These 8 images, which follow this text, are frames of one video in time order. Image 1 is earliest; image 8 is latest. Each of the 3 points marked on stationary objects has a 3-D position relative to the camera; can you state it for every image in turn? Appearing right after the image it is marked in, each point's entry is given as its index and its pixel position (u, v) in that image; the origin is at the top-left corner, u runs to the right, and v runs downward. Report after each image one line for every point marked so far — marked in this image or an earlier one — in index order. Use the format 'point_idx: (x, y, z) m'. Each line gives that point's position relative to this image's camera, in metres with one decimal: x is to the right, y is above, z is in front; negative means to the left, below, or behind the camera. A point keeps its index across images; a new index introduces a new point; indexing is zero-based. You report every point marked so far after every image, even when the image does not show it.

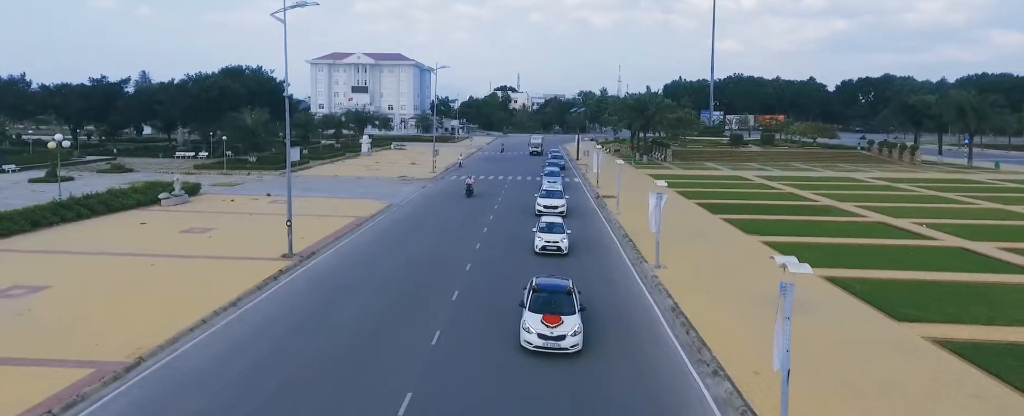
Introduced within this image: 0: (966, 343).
0: (+10.4, -3.2, +14.9) m
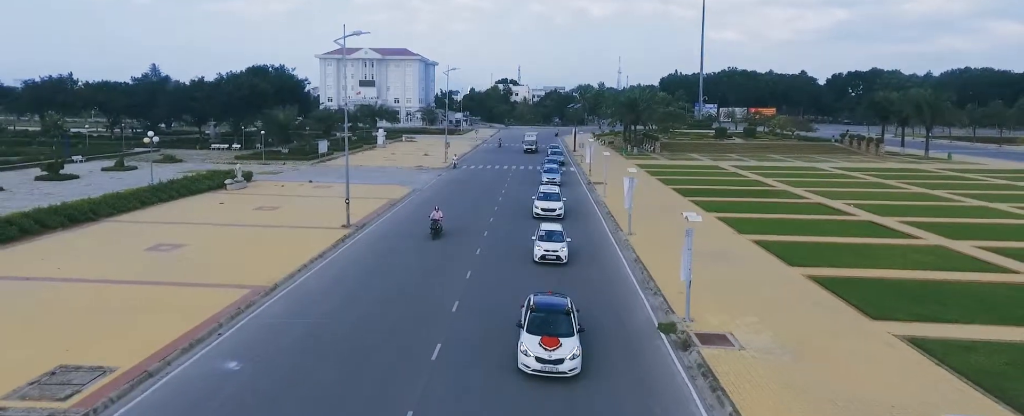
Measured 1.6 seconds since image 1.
0: (+10.7, -2.5, +22.1) m
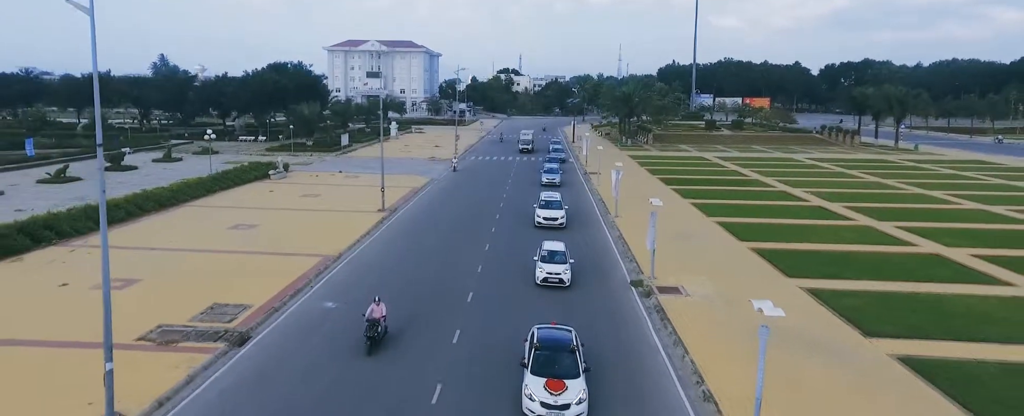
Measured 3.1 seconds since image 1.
0: (+11.1, -1.9, +28.6) m
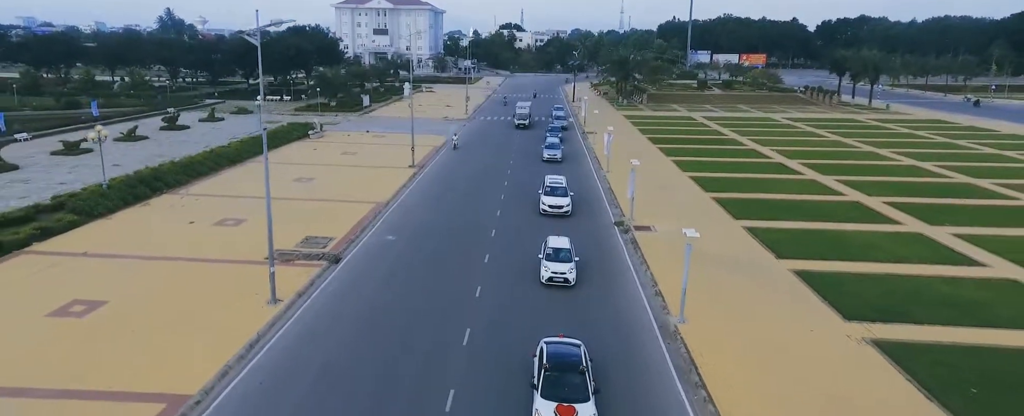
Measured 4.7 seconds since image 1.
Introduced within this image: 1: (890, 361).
0: (+11.7, +0.4, +36.1) m
1: (+9.8, -4.0, +17.2) m
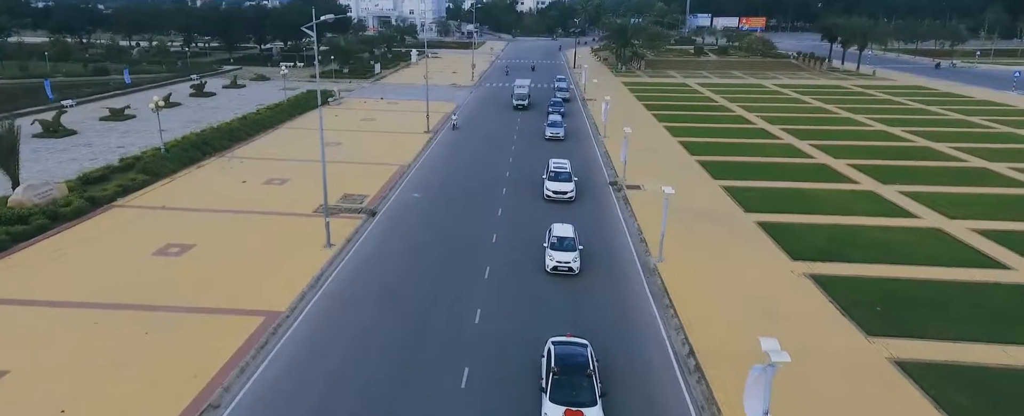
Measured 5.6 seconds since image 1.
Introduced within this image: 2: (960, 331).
0: (+12.1, +2.8, +40.8) m
1: (+10.2, -2.7, +22.1) m
2: (+13.1, -3.5, +19.1) m
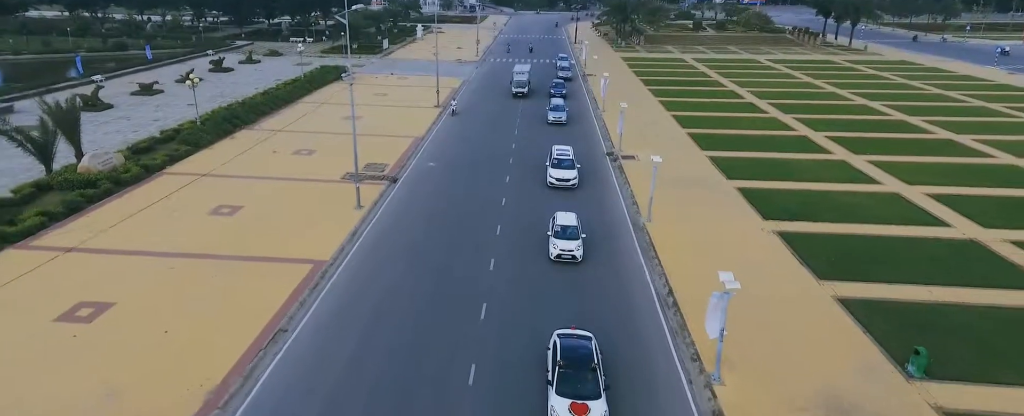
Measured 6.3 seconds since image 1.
0: (+12.5, +4.9, +44.3) m
1: (+10.6, -1.3, +25.9) m
2: (+13.4, -2.2, +22.9) m
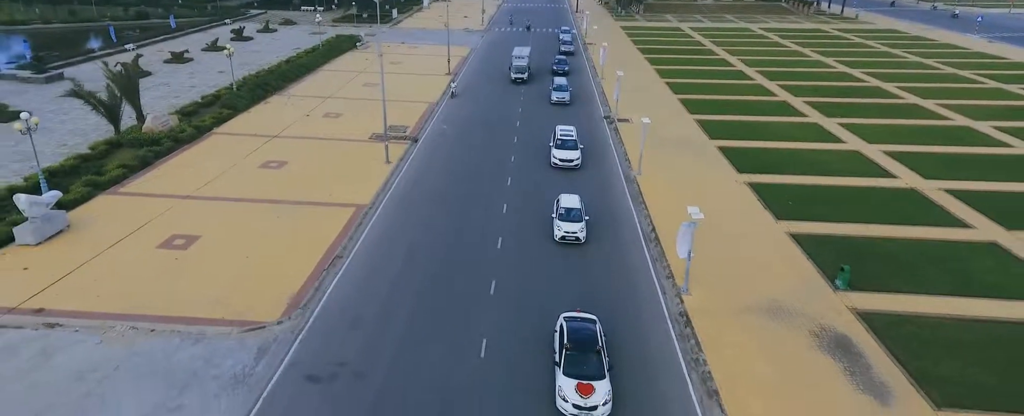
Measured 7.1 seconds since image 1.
0: (+12.9, +7.9, +48.5) m
1: (+11.0, +0.8, +30.5) m
2: (+13.8, -0.3, +27.5) m
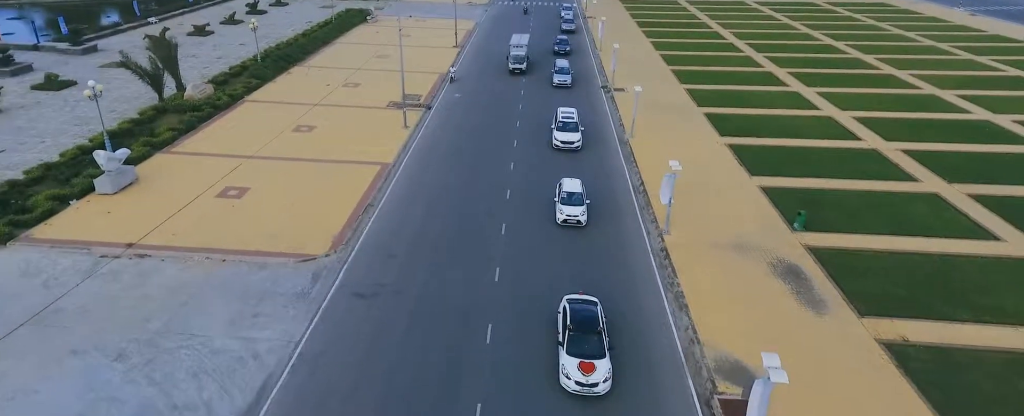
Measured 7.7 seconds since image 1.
0: (+13.3, +10.8, +52.1) m
1: (+11.3, +3.0, +34.3) m
2: (+14.1, +1.8, +31.4) m
